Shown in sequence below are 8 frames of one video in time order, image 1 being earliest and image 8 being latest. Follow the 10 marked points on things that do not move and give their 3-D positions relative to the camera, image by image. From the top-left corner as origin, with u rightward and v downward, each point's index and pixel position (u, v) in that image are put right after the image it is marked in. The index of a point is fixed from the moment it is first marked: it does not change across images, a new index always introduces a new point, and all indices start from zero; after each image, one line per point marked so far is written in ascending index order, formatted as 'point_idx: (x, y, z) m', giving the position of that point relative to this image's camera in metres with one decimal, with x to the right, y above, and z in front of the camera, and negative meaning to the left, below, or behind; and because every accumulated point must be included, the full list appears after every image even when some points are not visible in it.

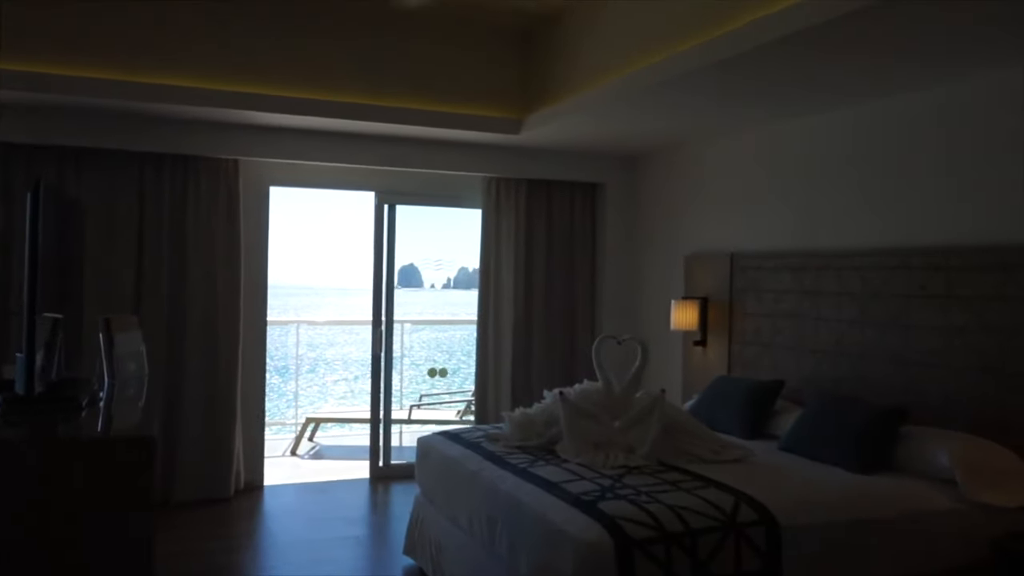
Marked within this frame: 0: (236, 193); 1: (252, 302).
0: (-1.9, +0.7, +4.7) m
1: (-1.9, -0.1, +5.0) m
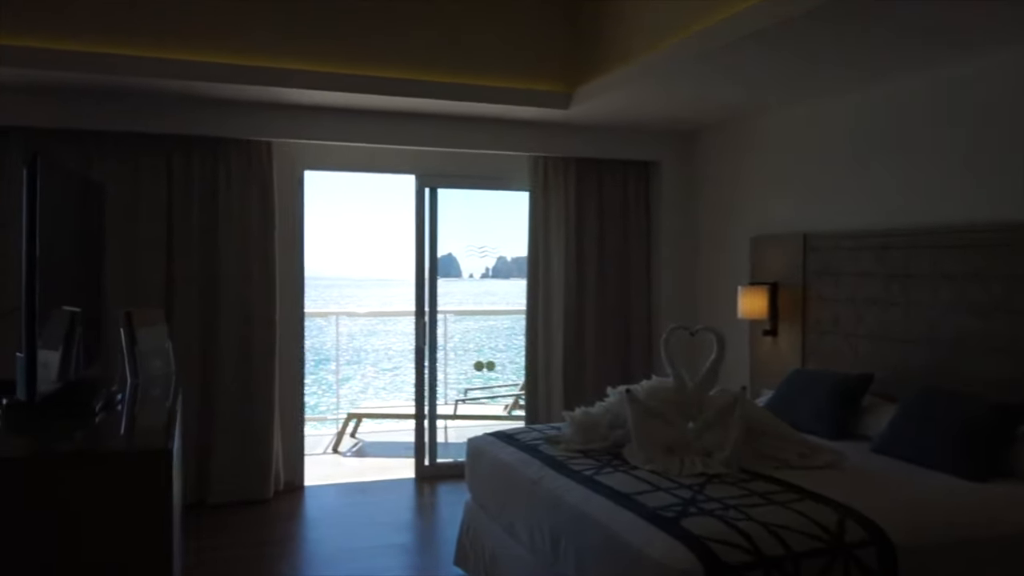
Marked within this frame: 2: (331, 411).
0: (-1.6, +0.7, +4.4) m
1: (-1.6, -0.1, +4.7) m
2: (-1.7, -1.2, +6.4) m
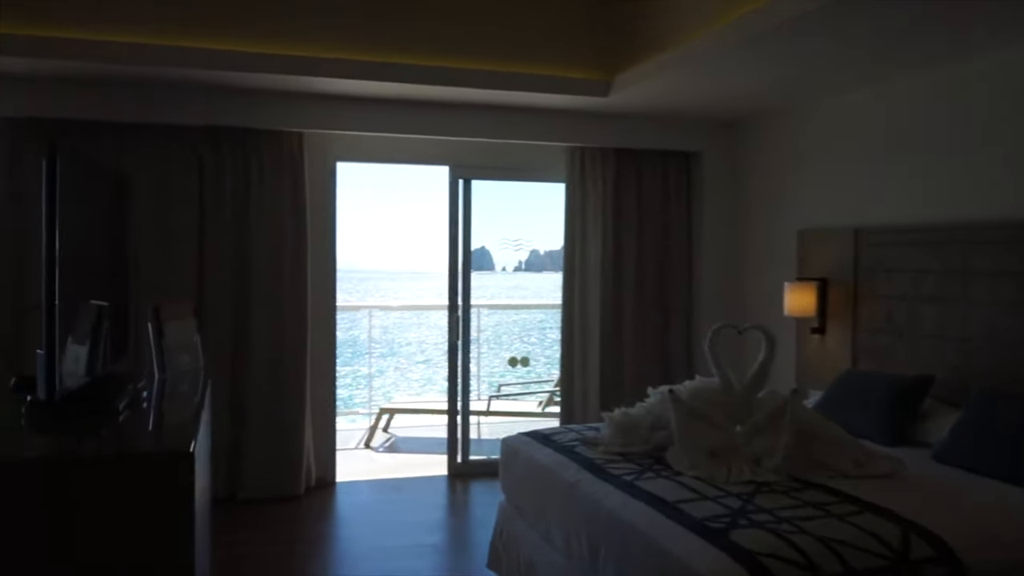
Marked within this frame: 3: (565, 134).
0: (-1.4, +0.8, +4.4) m
1: (-1.3, 0.0, +4.7) m
2: (-1.4, -1.1, +6.4) m
3: (+0.4, +1.1, +4.9) m
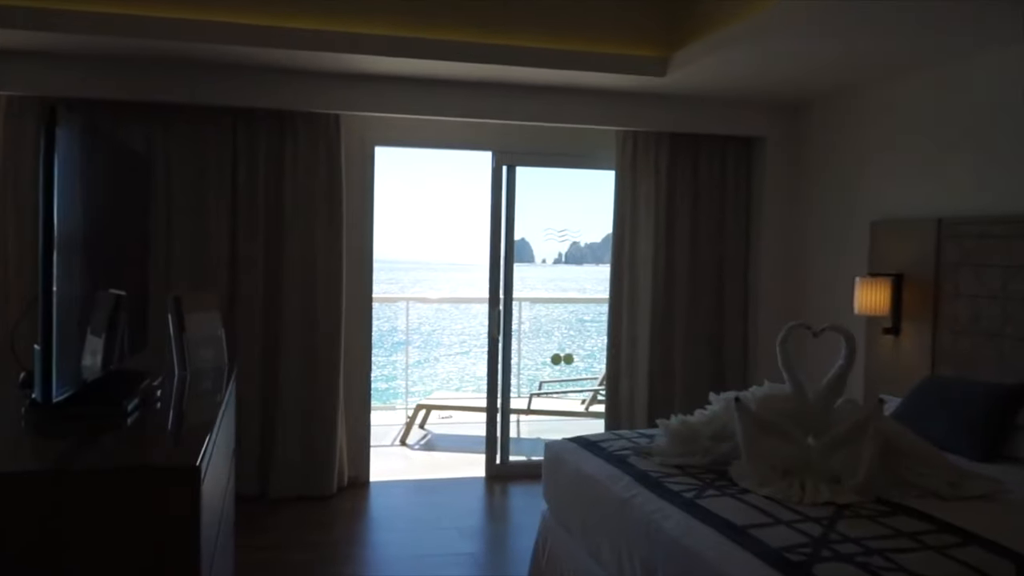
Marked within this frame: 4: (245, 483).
0: (-1.1, +0.8, +4.2) m
1: (-1.0, +0.1, +4.5) m
2: (-1.0, -1.0, +6.2) m
3: (+0.7, +1.2, +4.6) m
4: (-1.6, -1.2, +4.1) m
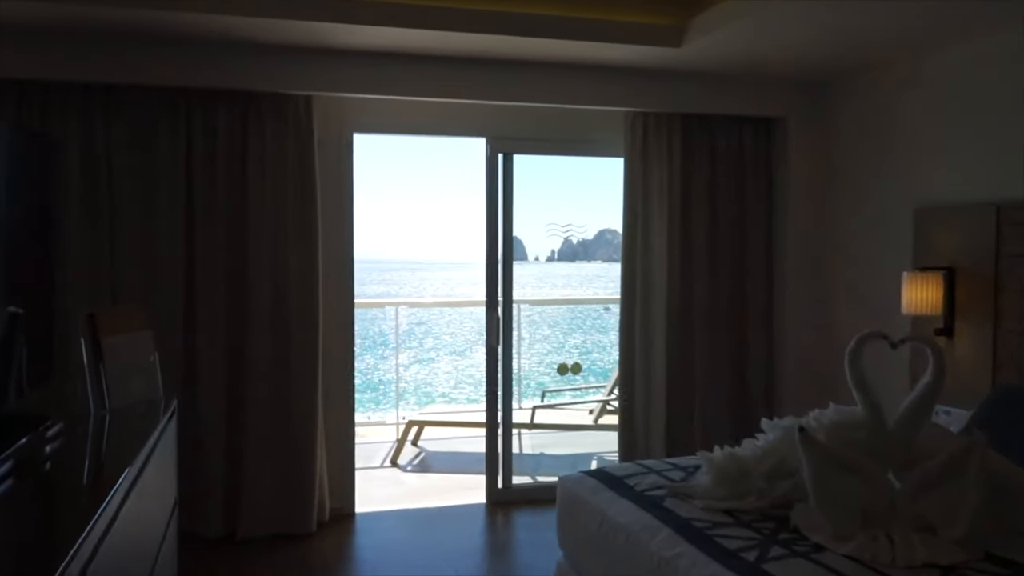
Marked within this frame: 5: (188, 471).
0: (-1.1, +0.8, +3.6) m
1: (-1.0, 0.0, +3.9) m
2: (-1.0, -1.0, +5.7) m
3: (+0.7, +1.1, +4.0) m
4: (-1.6, -1.2, +3.6) m
5: (-1.7, -1.0, +3.6) m
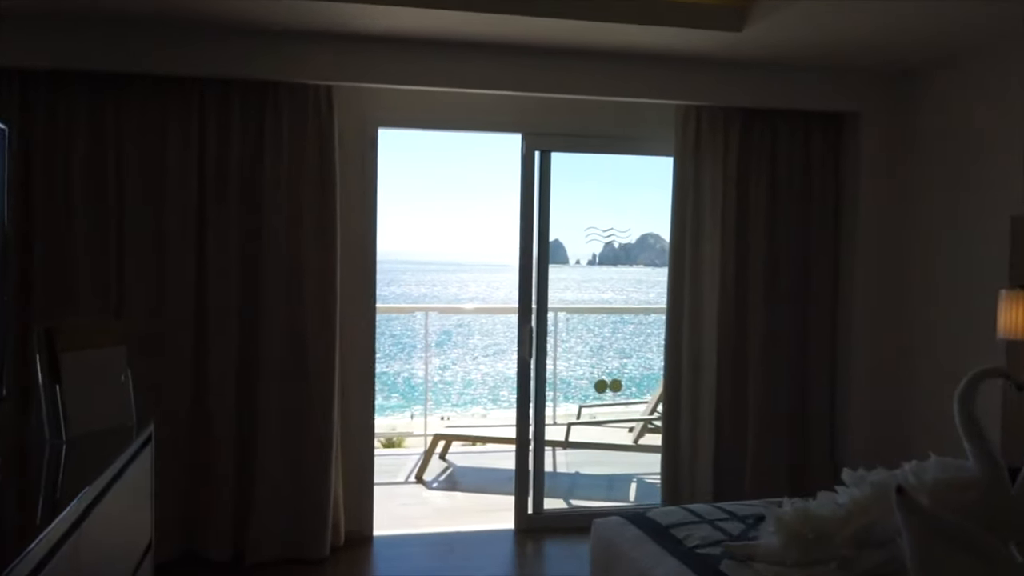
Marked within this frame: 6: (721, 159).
0: (-0.9, +0.8, +3.4) m
1: (-0.8, 0.0, +3.7) m
2: (-0.8, -1.1, +5.4) m
3: (+0.9, +1.1, +3.7) m
4: (-1.5, -1.3, +3.4) m
5: (-1.6, -1.0, +3.4) m
6: (+1.2, +0.7, +3.9) m
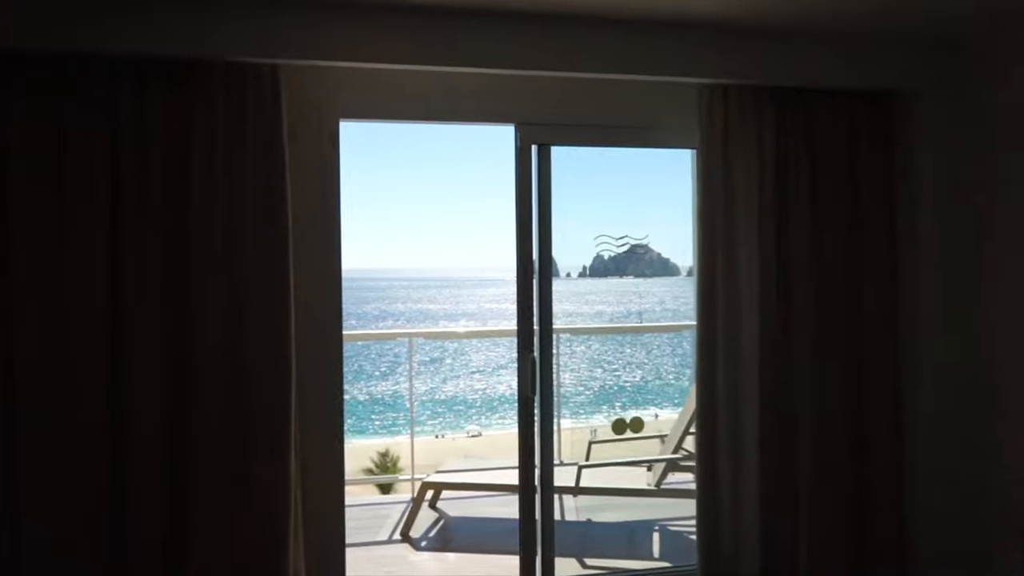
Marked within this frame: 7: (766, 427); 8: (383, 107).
0: (-0.9, +0.6, +2.7) m
1: (-0.9, -0.1, +3.0) m
2: (-0.8, -1.2, +4.7) m
3: (+0.8, +1.0, +3.0) m
4: (-1.4, -1.4, +2.6) m
5: (-1.6, -1.1, +2.7) m
6: (+1.2, +0.7, +3.2) m
7: (+1.2, -0.7, +3.2) m
8: (-0.6, +0.8, +3.1) m
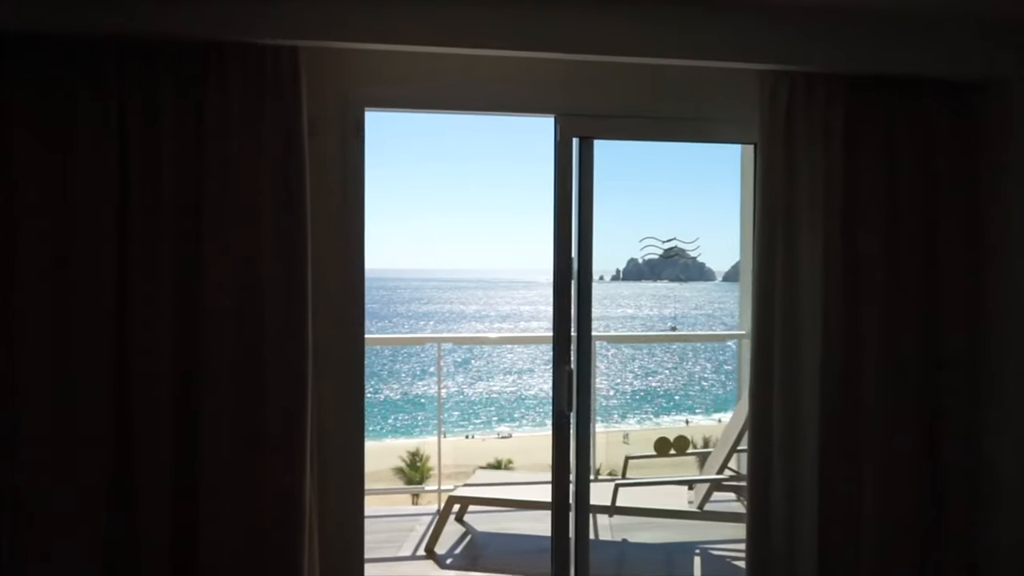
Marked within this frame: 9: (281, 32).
0: (-0.8, +0.6, +2.5) m
1: (-0.7, -0.1, +2.8) m
2: (-0.5, -1.3, +4.5) m
3: (+1.0, +1.0, +2.7) m
4: (-1.3, -1.4, +2.5) m
5: (-1.5, -1.1, +2.5) m
6: (+1.3, +0.6, +2.9) m
7: (+1.4, -0.7, +2.9) m
8: (-0.4, +0.8, +2.8) m
9: (-0.9, +0.9, +2.4) m
